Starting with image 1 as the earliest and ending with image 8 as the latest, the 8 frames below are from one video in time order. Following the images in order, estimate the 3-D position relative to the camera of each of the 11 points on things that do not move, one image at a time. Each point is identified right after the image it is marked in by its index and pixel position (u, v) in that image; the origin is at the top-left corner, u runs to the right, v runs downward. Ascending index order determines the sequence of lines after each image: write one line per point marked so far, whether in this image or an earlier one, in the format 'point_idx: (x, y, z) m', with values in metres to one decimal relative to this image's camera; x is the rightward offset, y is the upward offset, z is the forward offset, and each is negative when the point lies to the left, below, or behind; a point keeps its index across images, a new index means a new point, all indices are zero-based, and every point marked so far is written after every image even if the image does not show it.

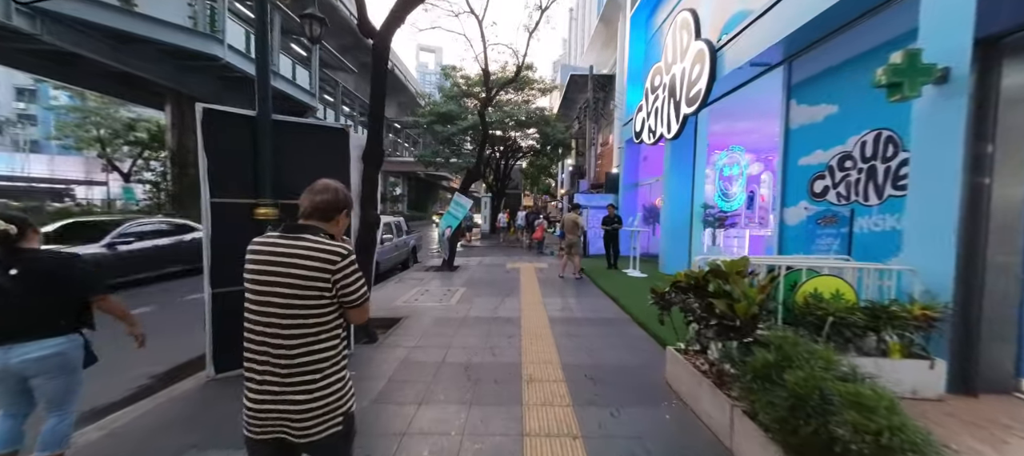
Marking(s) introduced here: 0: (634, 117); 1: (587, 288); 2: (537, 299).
0: (+4.1, +3.8, +12.4) m
1: (+1.6, -1.3, +8.0) m
2: (+0.5, -1.3, +6.9) m
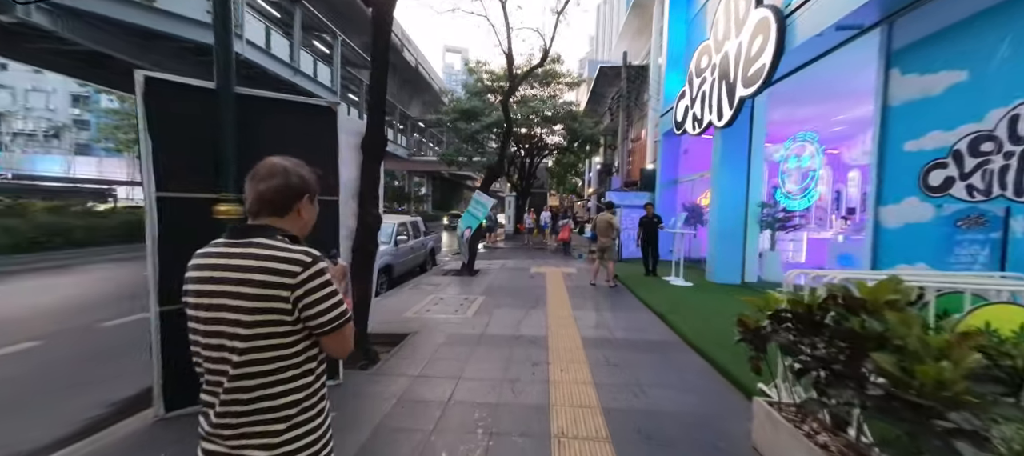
0: (+4.9, +3.8, +11.1) m
1: (+2.1, -1.3, +7.0) m
2: (+0.9, -1.4, +6.0) m
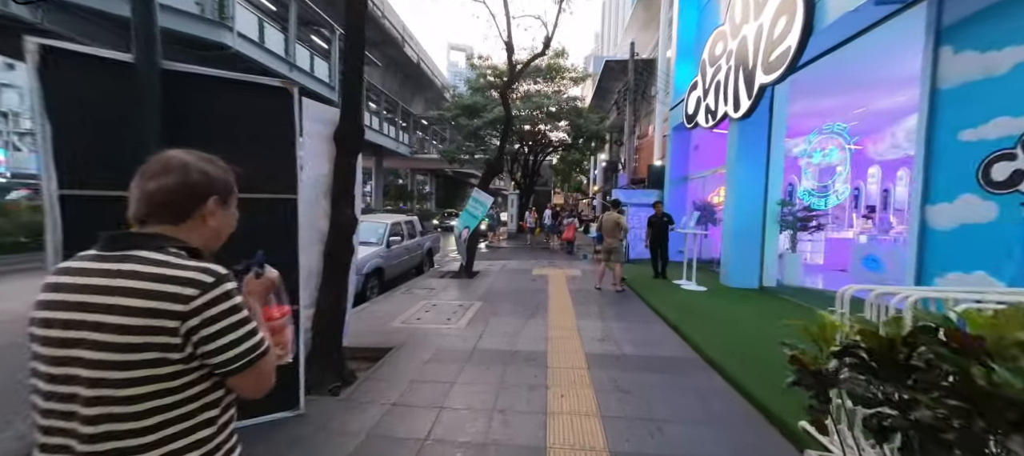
0: (+5.0, +3.8, +10.5) m
1: (+2.1, -1.4, +6.4) m
2: (+0.9, -1.4, +5.5) m
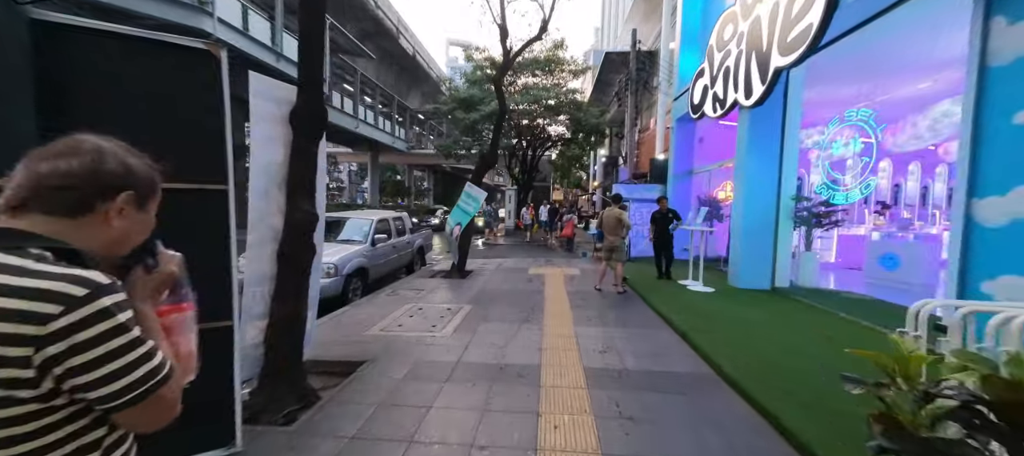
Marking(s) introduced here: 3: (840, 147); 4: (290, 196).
0: (+4.8, +3.9, +10.0) m
1: (+2.0, -1.3, +5.9) m
2: (+0.7, -1.3, +5.0) m
3: (+5.7, +1.4, +6.3) m
4: (-1.9, +0.3, +3.2) m
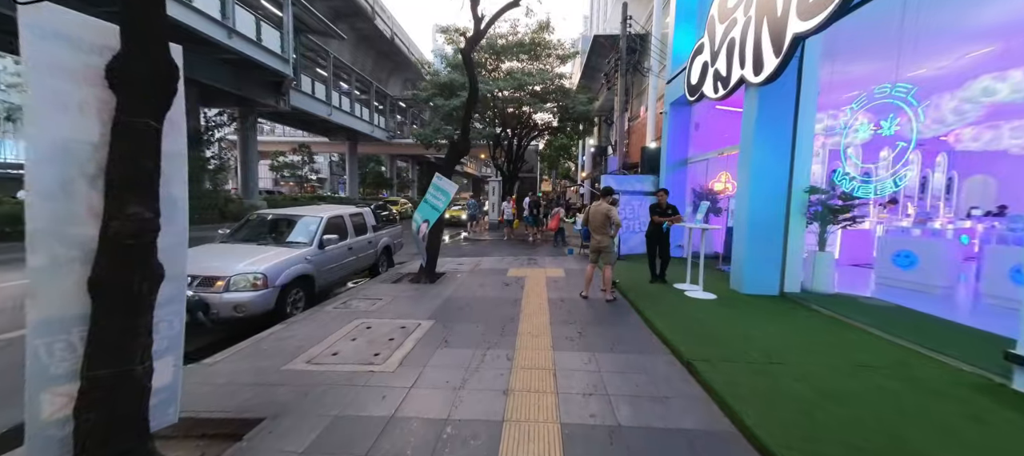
0: (+4.3, +4.0, +9.0) m
1: (+1.5, -1.3, +5.0) m
2: (+0.4, -1.4, +4.0) m
3: (+5.2, +1.4, +5.4) m
4: (-2.3, +0.2, +2.1) m
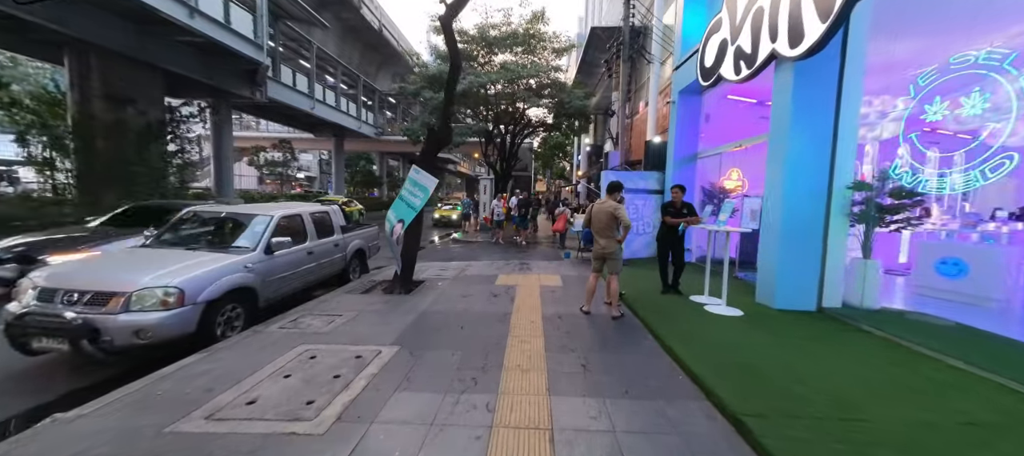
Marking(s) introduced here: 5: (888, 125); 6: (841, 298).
0: (+4.1, +3.9, +8.0) m
1: (+1.4, -1.3, +4.0) m
2: (+0.2, -1.4, +3.0) m
3: (+5.0, +1.4, +4.5) m
4: (-2.4, +0.2, +1.0) m
5: (+5.0, +1.4, +4.7) m
6: (+4.7, -1.0, +5.2) m
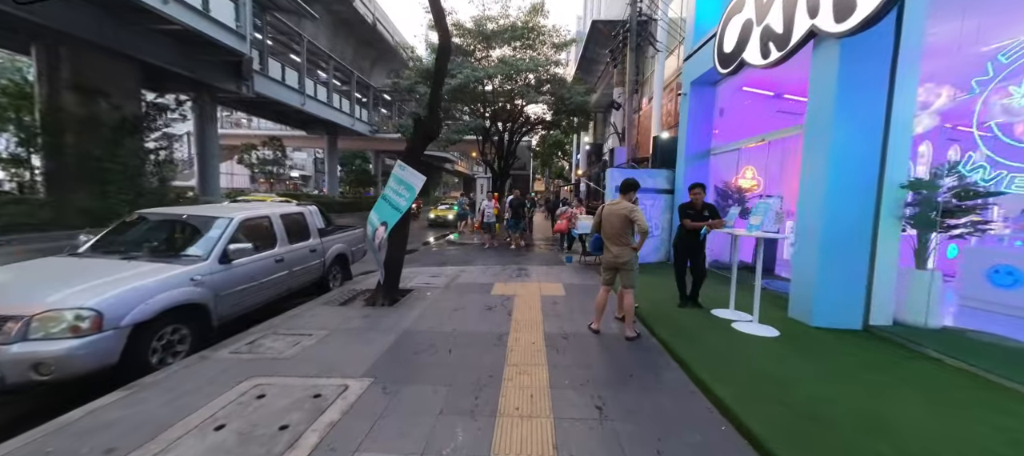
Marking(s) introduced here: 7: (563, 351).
0: (+4.0, +3.9, +7.3) m
1: (+1.4, -1.4, +3.3) m
2: (+0.2, -1.4, +2.2) m
3: (+5.0, +1.3, +3.7) m
4: (-2.4, +0.1, +0.3) m
5: (+4.9, +1.3, +4.0) m
6: (+4.6, -1.0, +4.5) m
7: (+0.6, -1.3, +4.0) m
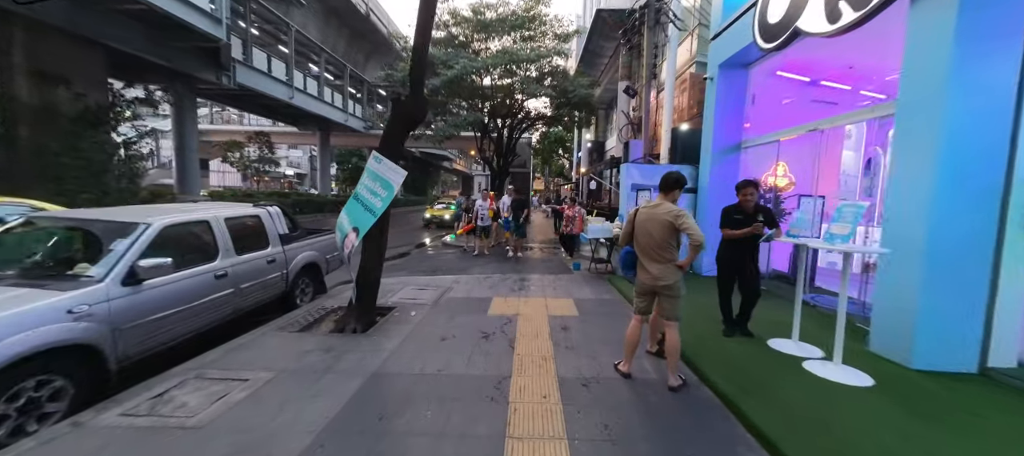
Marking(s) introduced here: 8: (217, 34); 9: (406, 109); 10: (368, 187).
0: (+4.1, +3.8, +6.2) m
1: (+1.4, -1.5, +2.2) m
2: (+0.2, -1.5, +1.2) m
3: (+5.1, +1.2, +2.7) m
4: (-2.3, 0.0, -0.8) m
5: (+5.0, +1.2, +2.9) m
6: (+4.7, -1.1, +3.4) m
7: (+0.6, -1.4, +2.9) m
8: (-10.4, +6.9, +13.1) m
9: (-1.3, +1.6, +4.8) m
10: (-1.8, +0.5, +4.7) m
